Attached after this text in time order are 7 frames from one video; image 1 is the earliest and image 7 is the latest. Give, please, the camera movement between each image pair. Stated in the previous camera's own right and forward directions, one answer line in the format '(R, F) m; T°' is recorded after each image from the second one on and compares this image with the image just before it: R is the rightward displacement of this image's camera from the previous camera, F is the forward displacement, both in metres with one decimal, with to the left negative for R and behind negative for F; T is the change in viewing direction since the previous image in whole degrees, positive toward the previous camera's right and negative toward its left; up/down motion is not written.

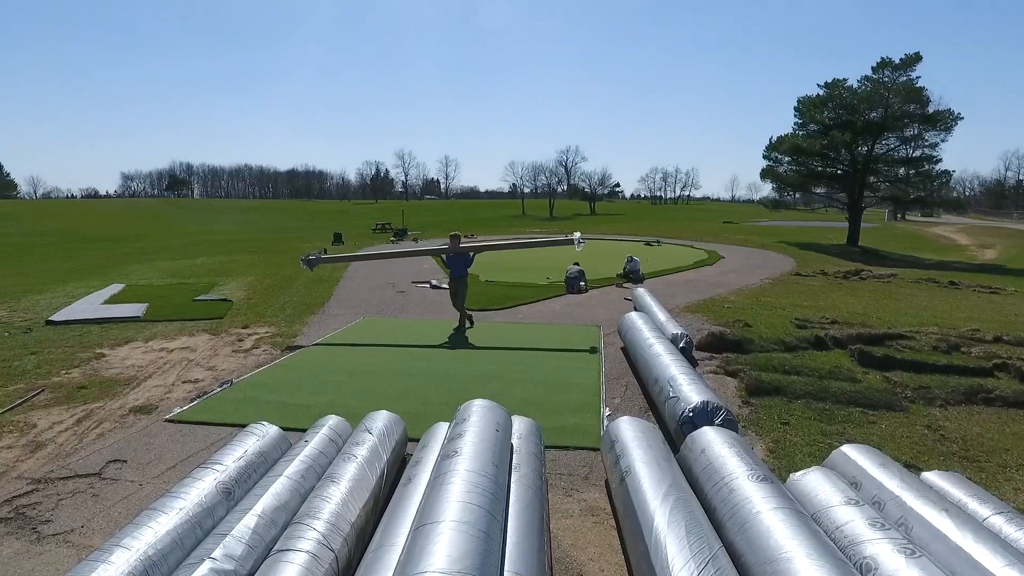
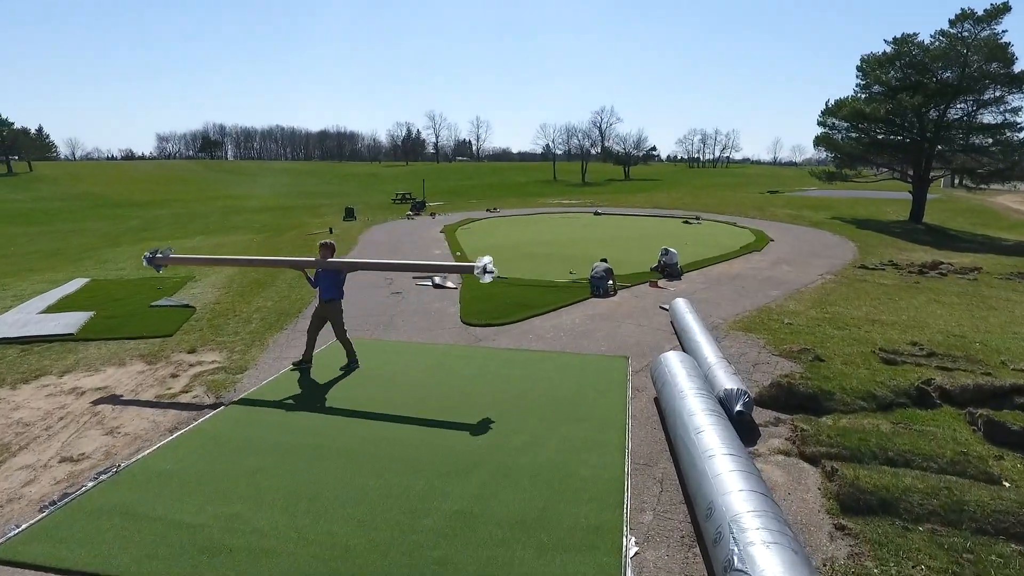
(+0.4, +2.3) m; -3°
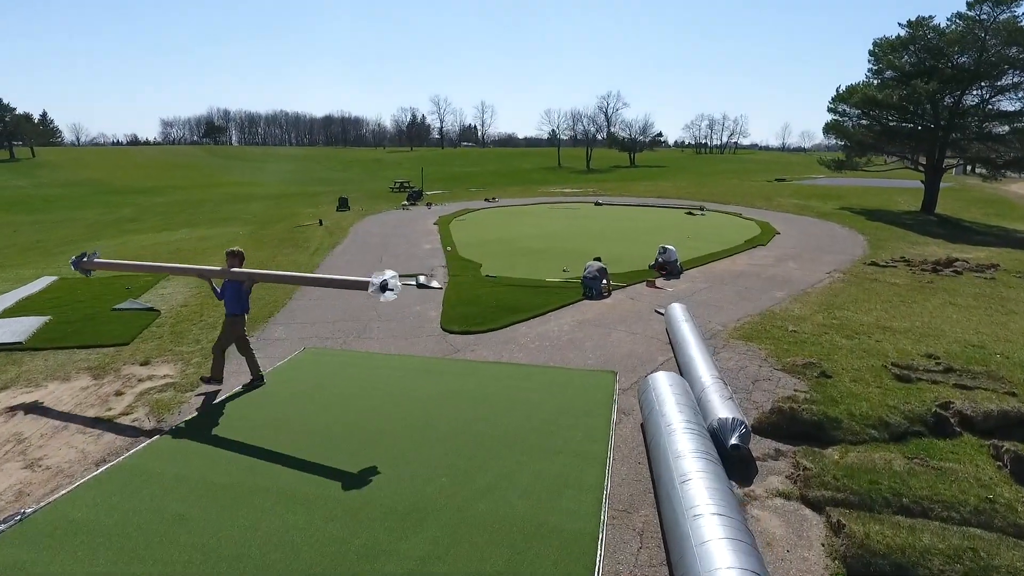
(+0.4, +0.7) m; -1°
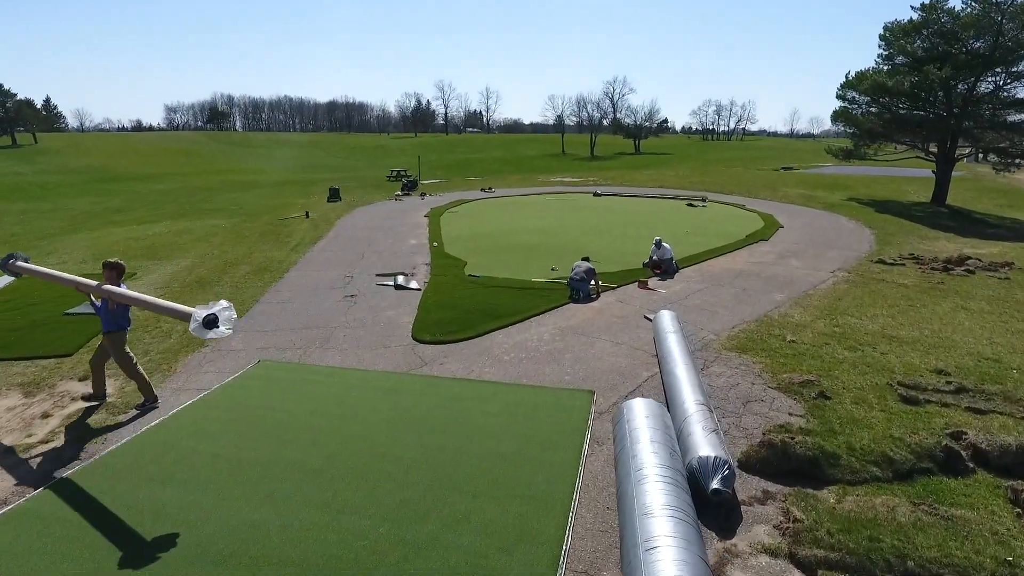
(+0.4, +0.7) m; -1°
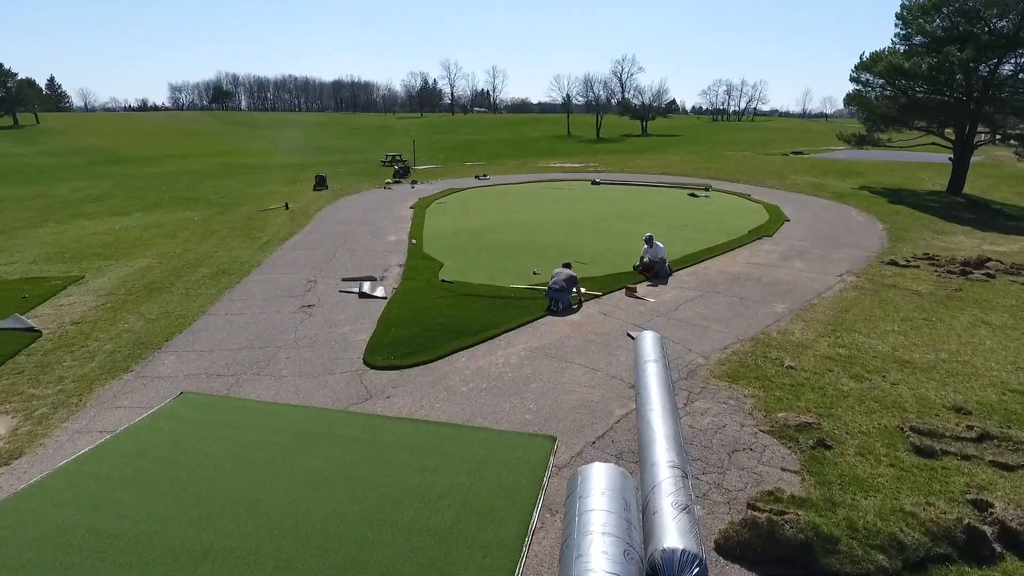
(+0.6, +1.0) m; -1°
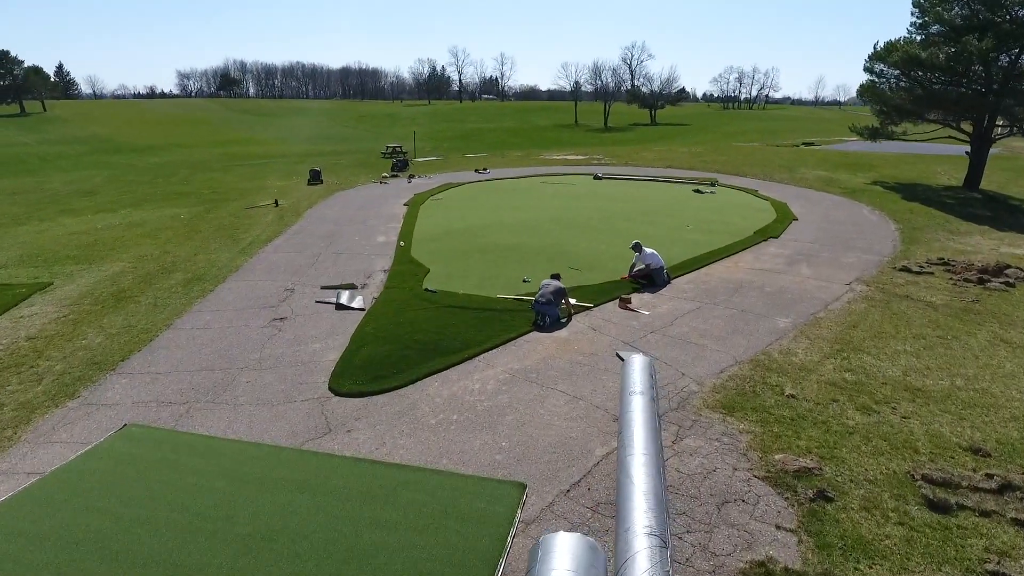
(+0.4, +0.7) m; -1°
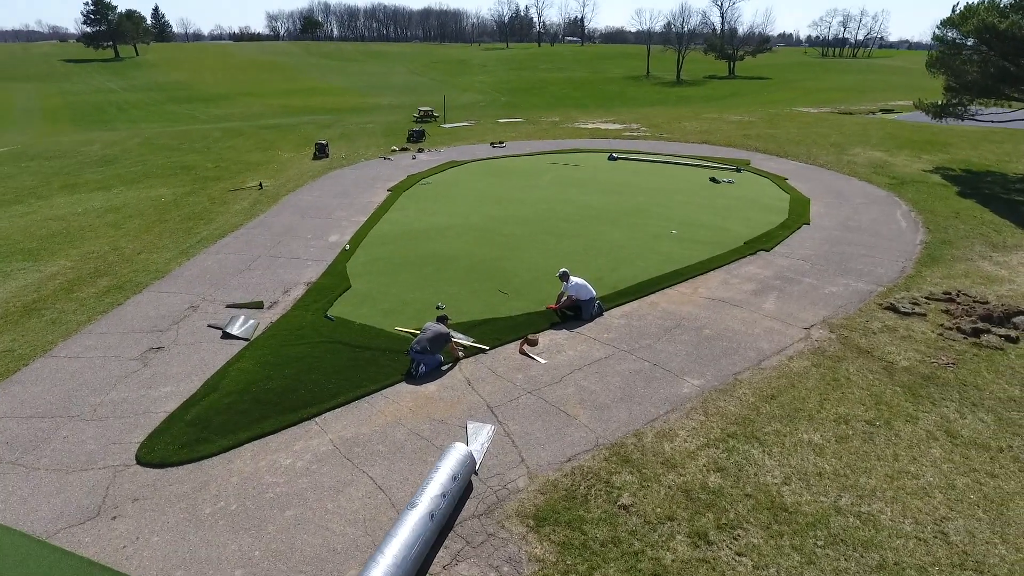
(+2.9, +1.1) m; -7°
